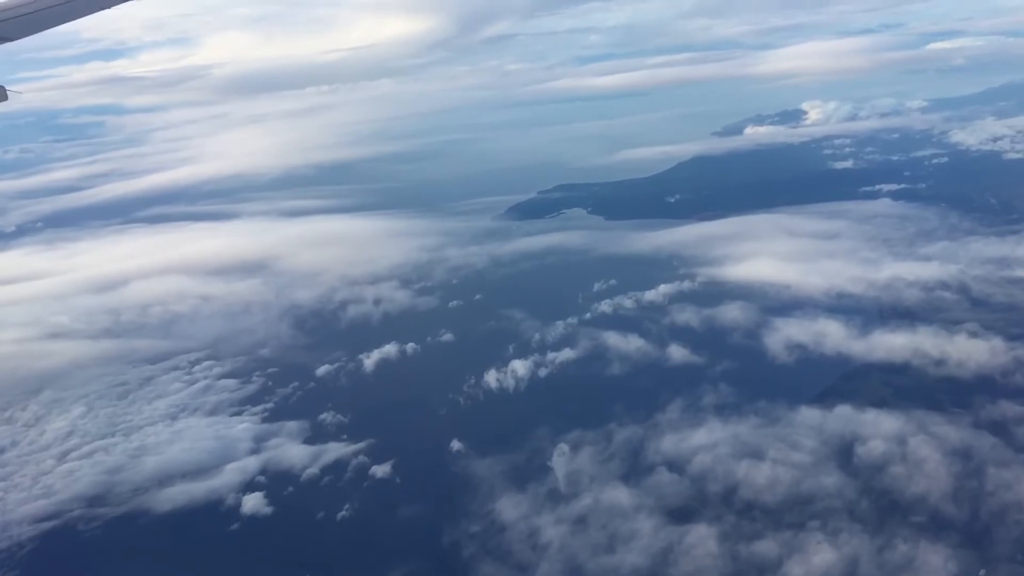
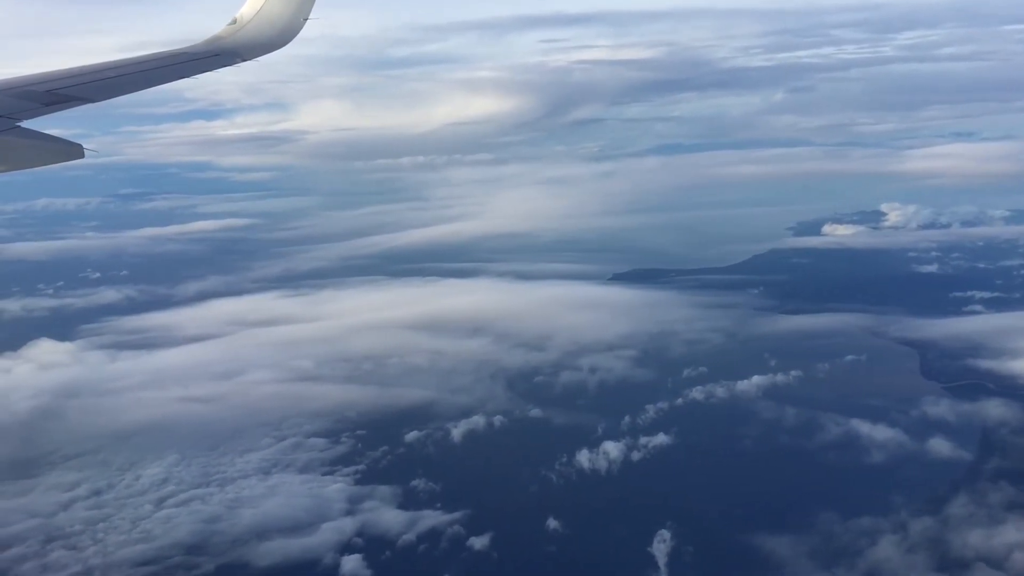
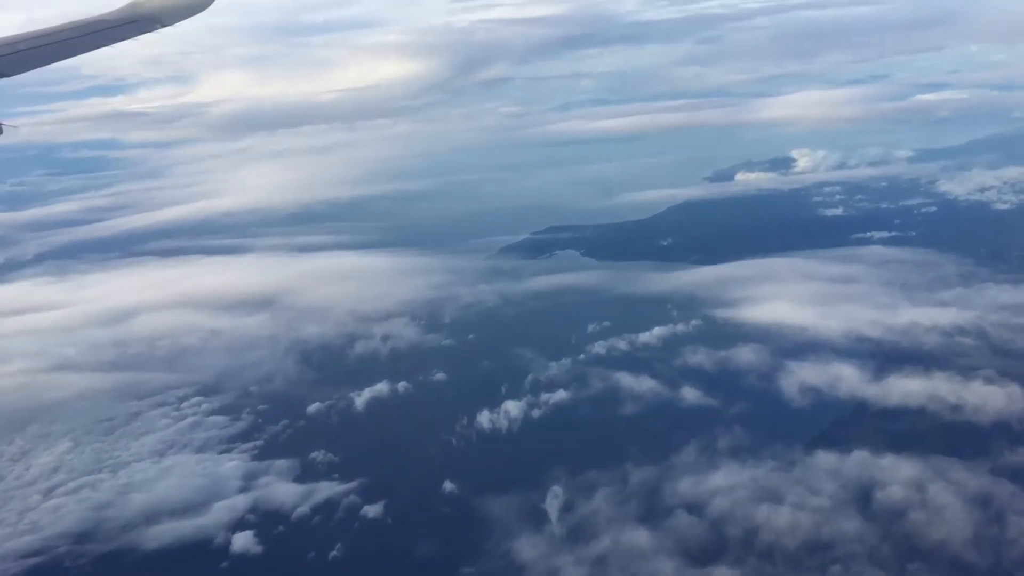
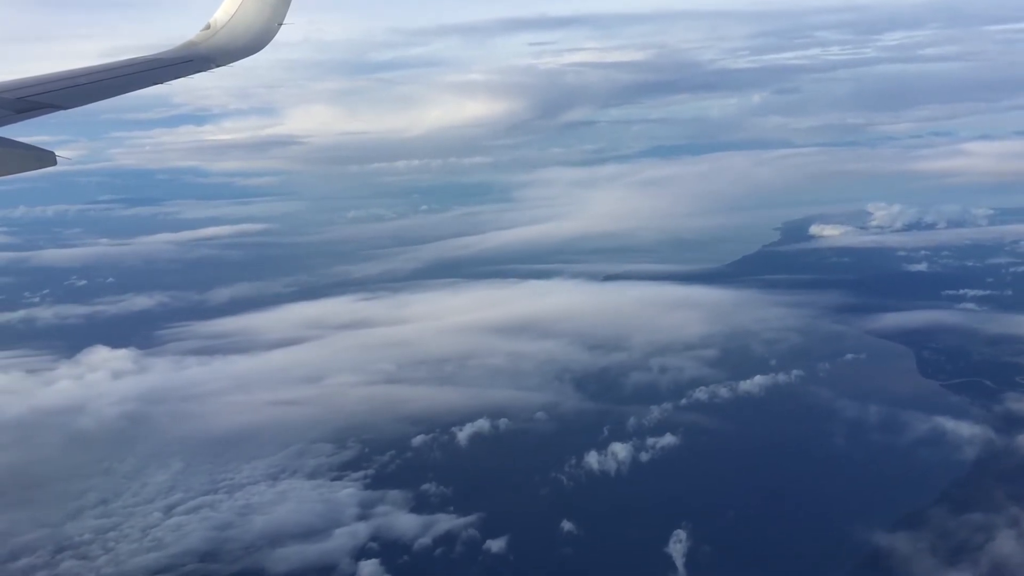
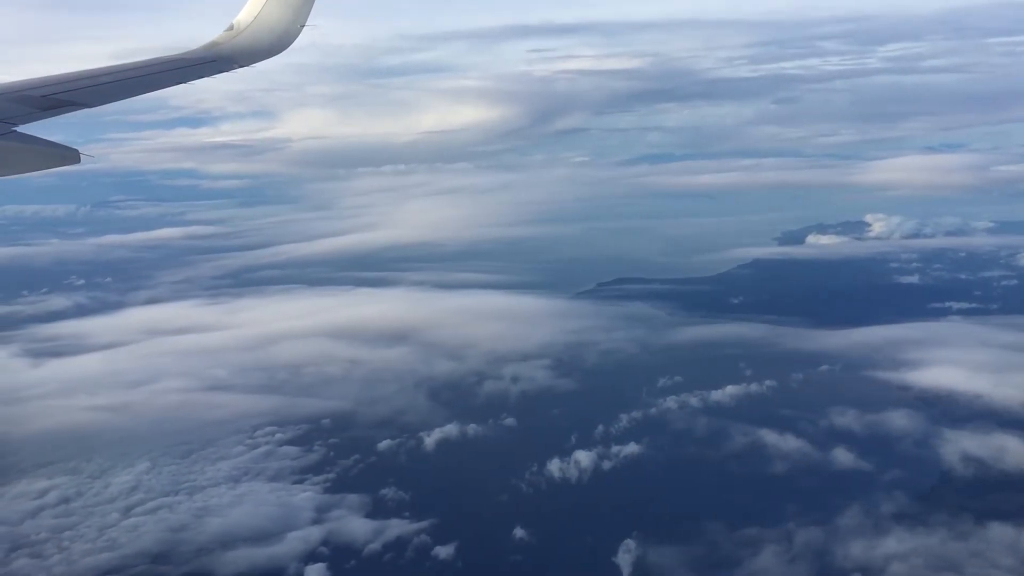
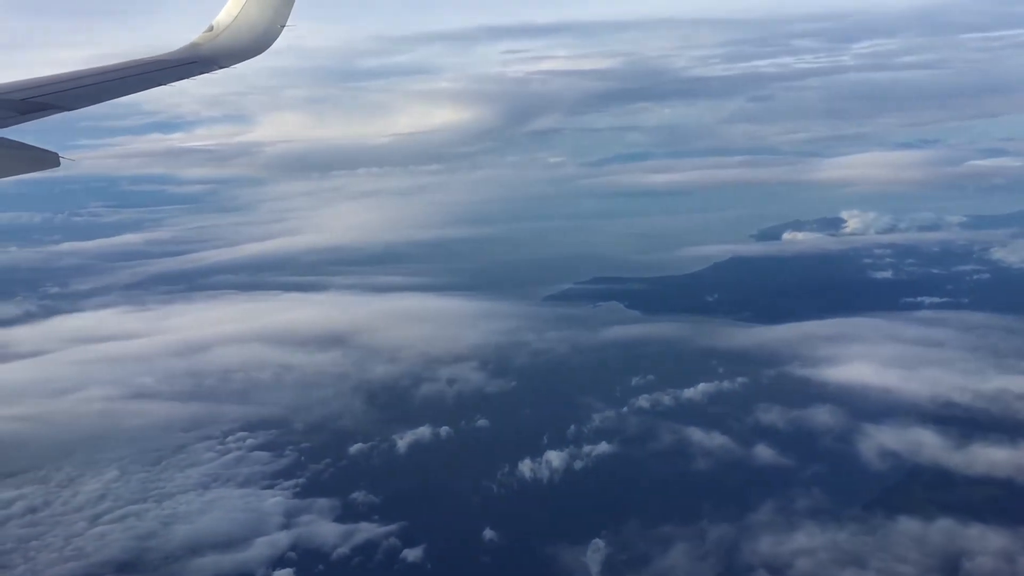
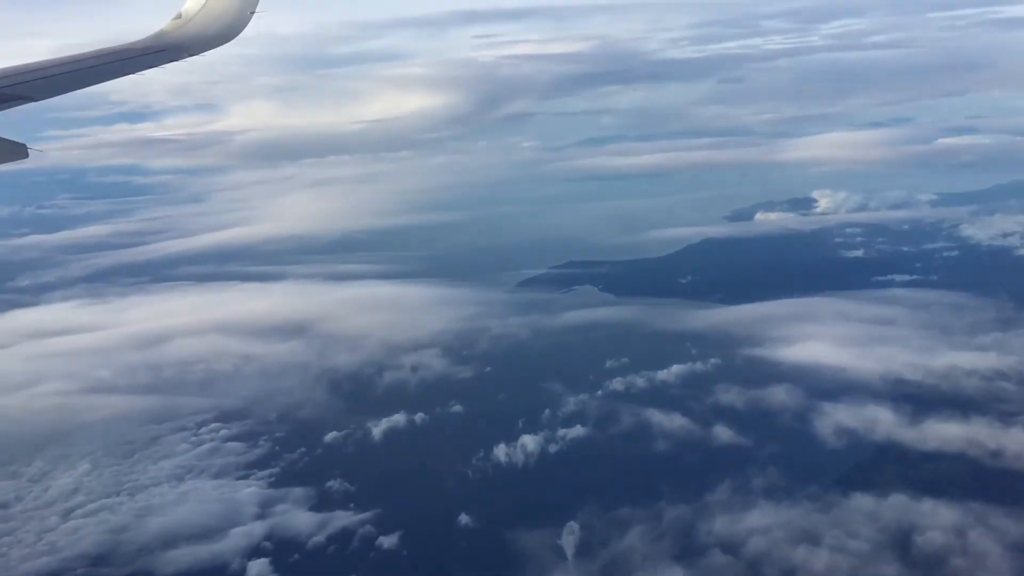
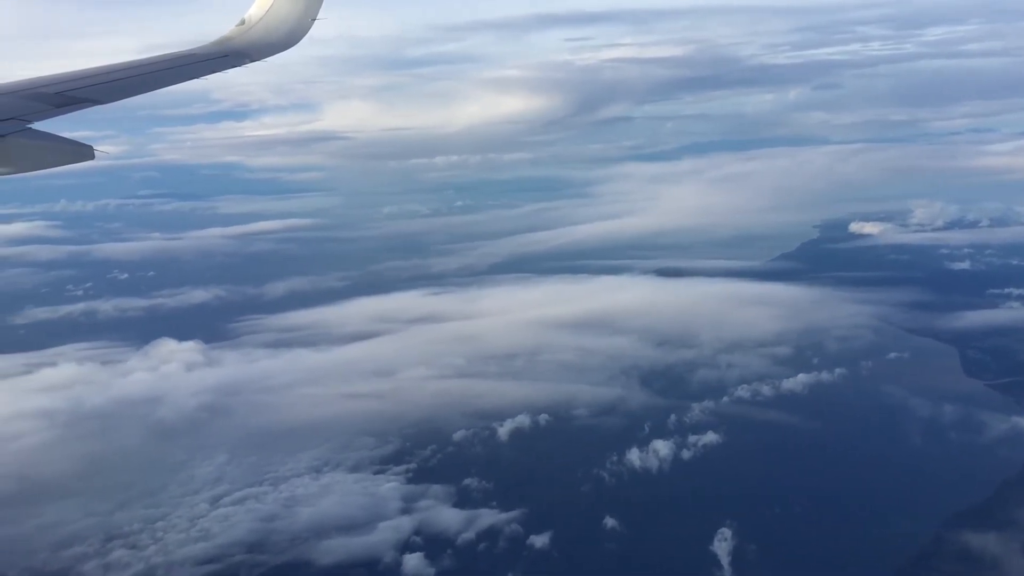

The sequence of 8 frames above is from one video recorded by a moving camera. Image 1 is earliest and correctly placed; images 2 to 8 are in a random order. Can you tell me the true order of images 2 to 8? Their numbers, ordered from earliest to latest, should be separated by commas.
3, 7, 6, 5, 2, 4, 8
